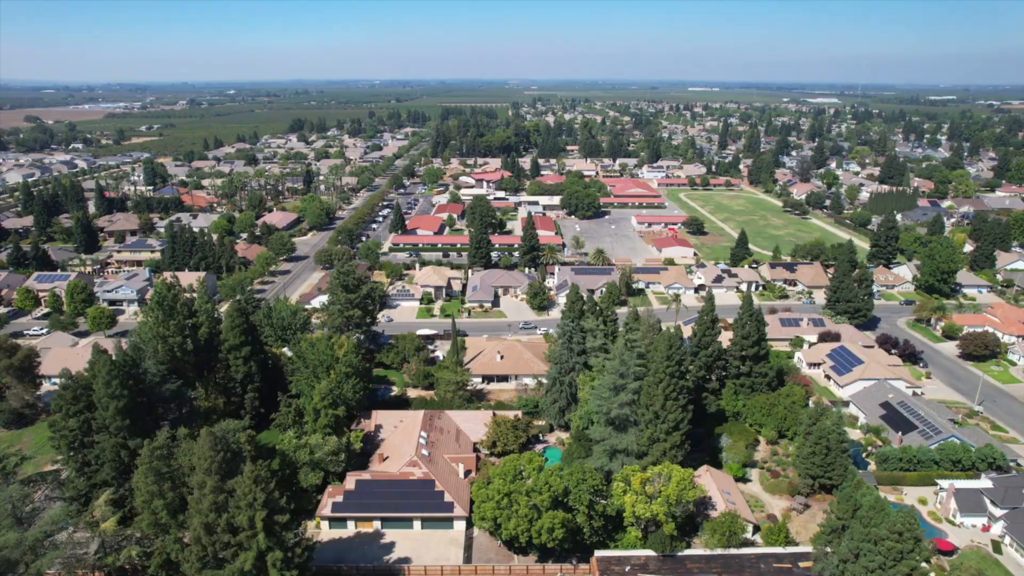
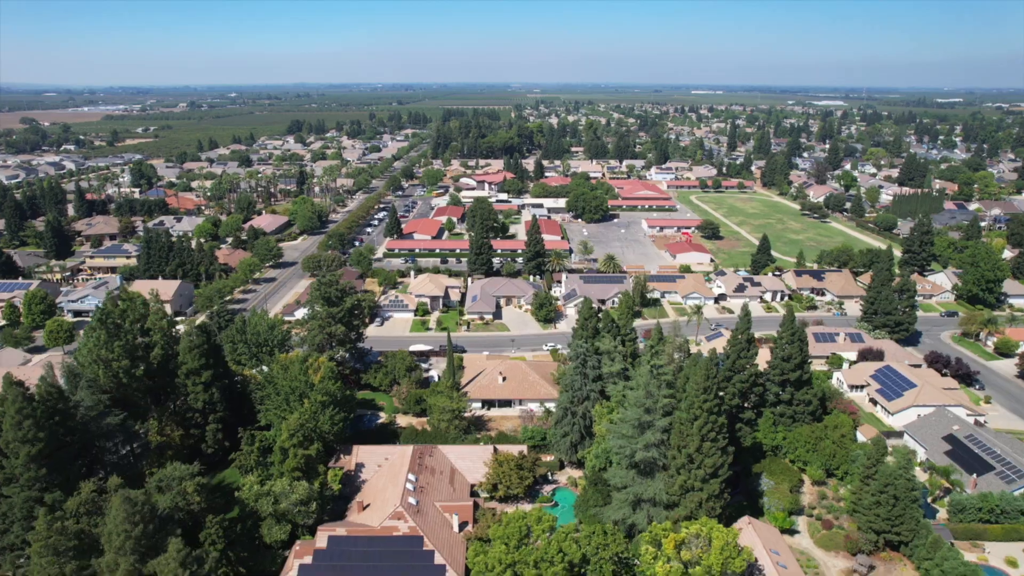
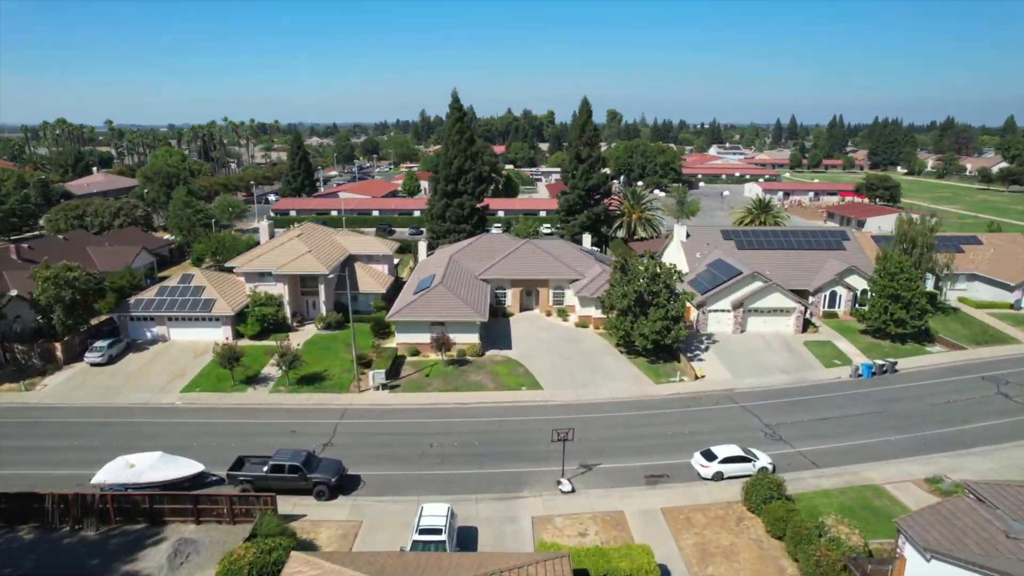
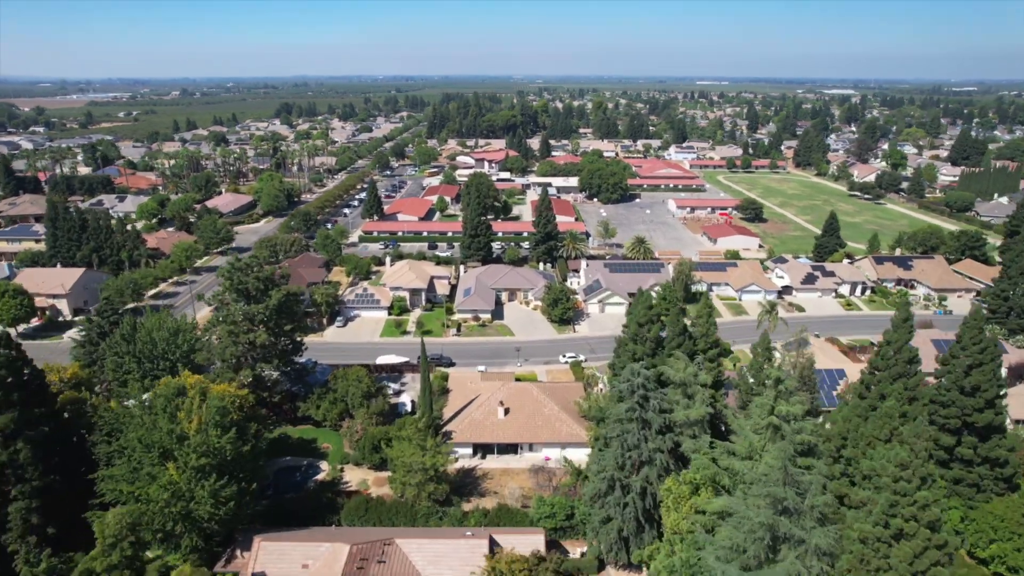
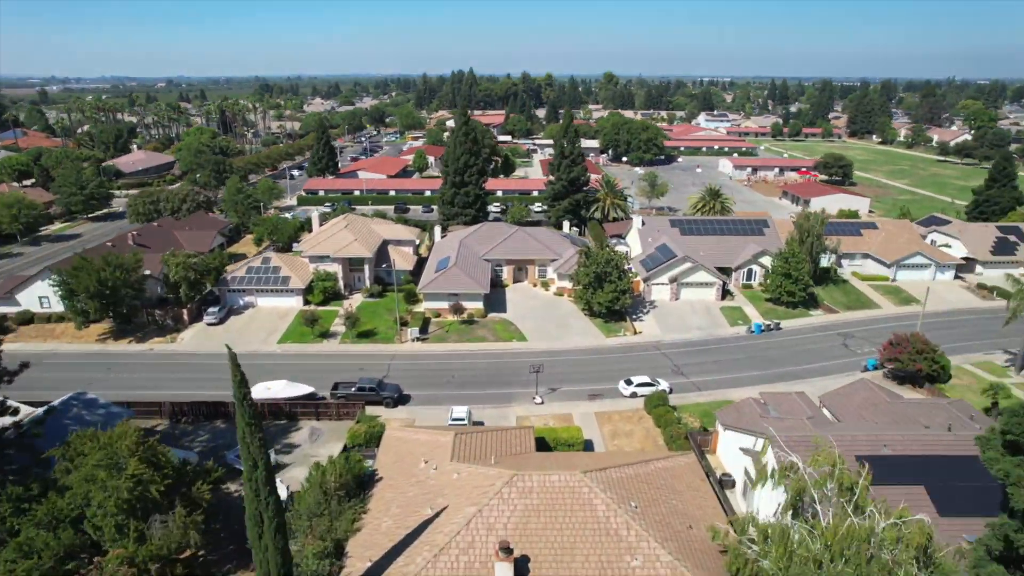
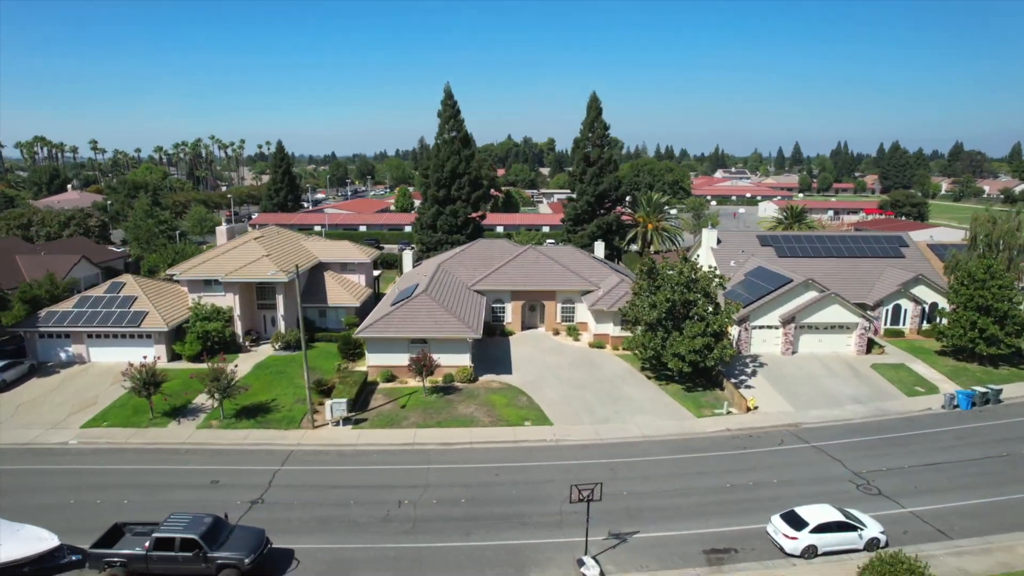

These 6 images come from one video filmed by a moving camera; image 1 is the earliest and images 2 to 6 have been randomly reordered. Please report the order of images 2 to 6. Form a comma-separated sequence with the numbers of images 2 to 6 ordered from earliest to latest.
2, 4, 5, 3, 6
